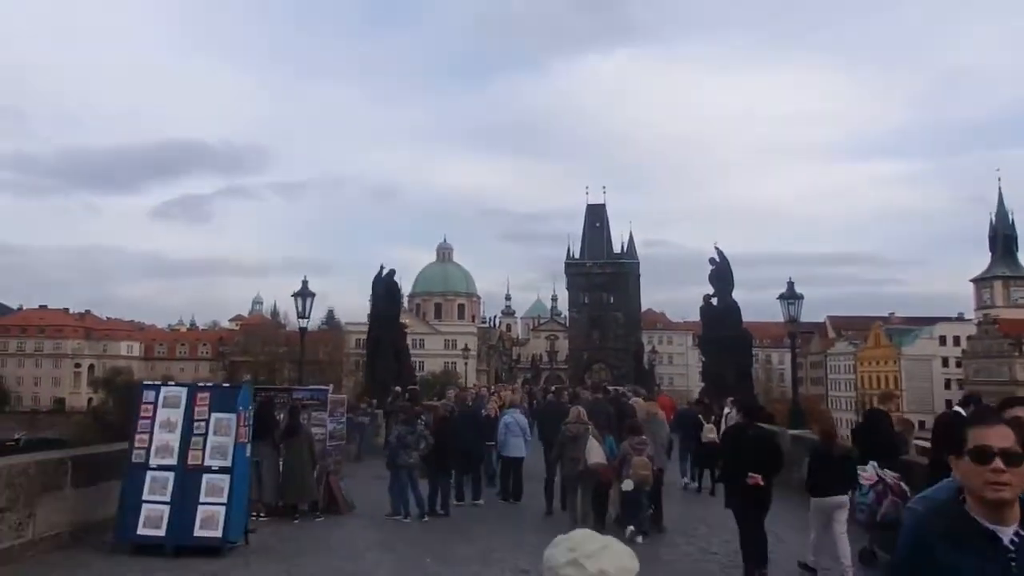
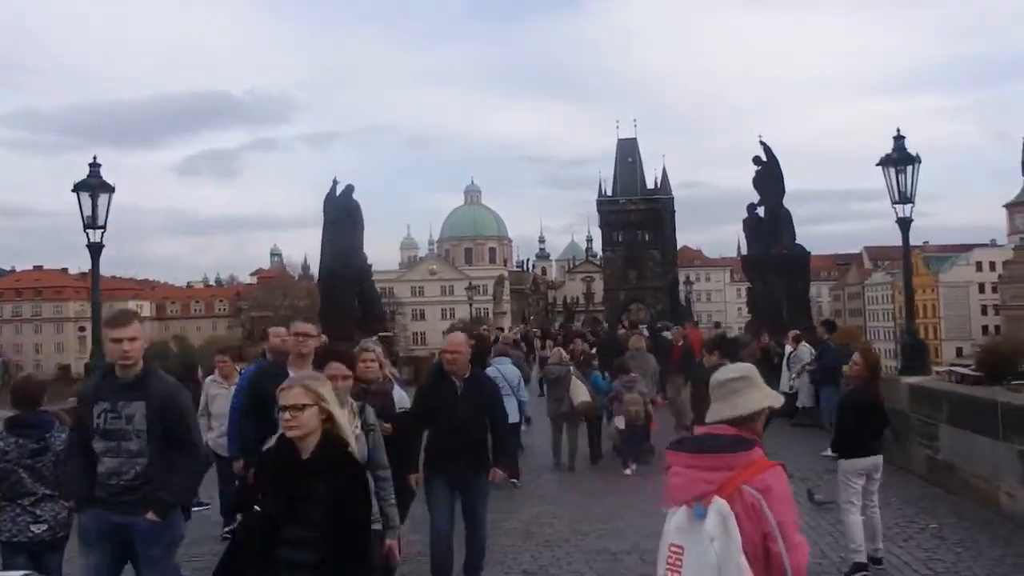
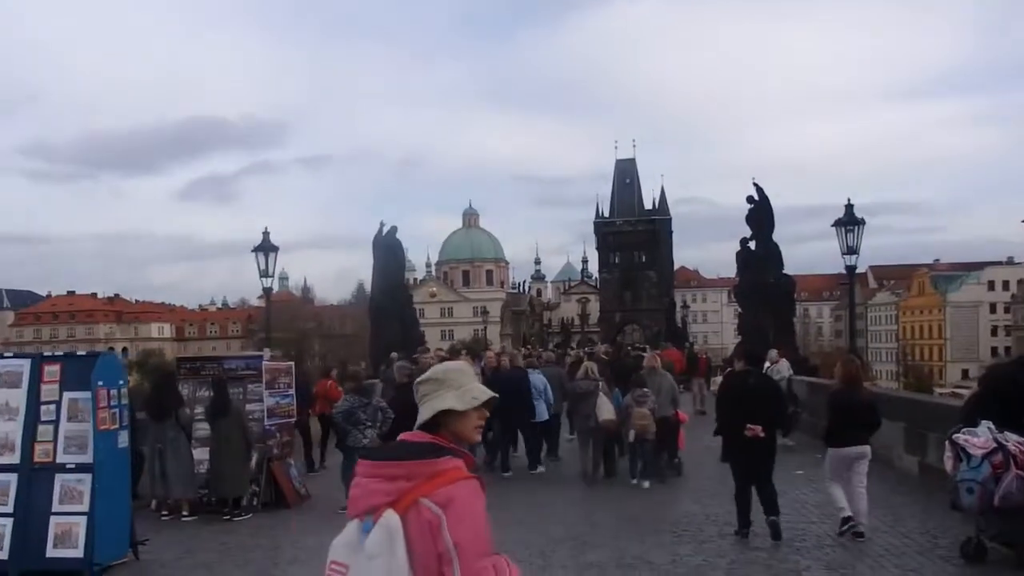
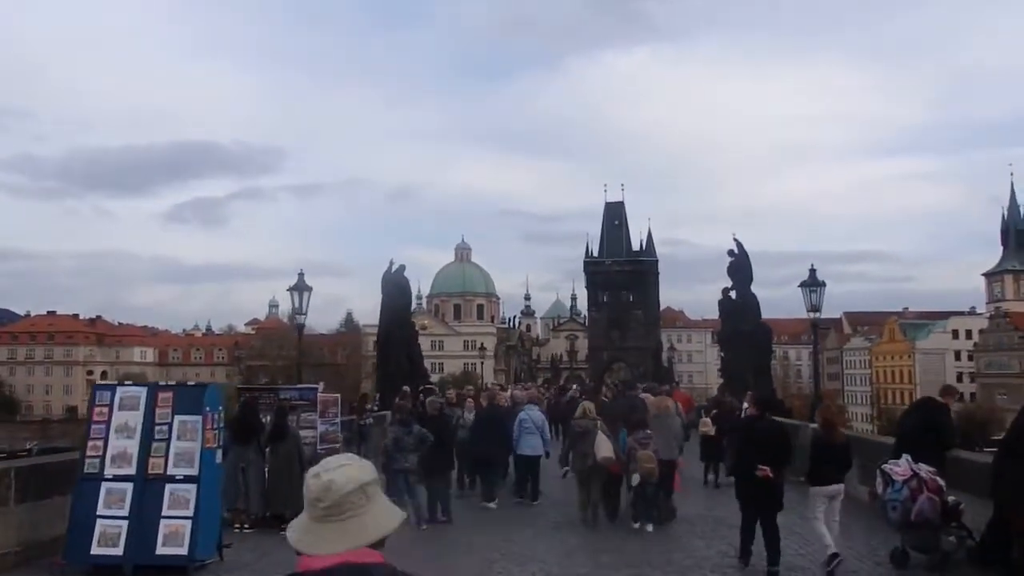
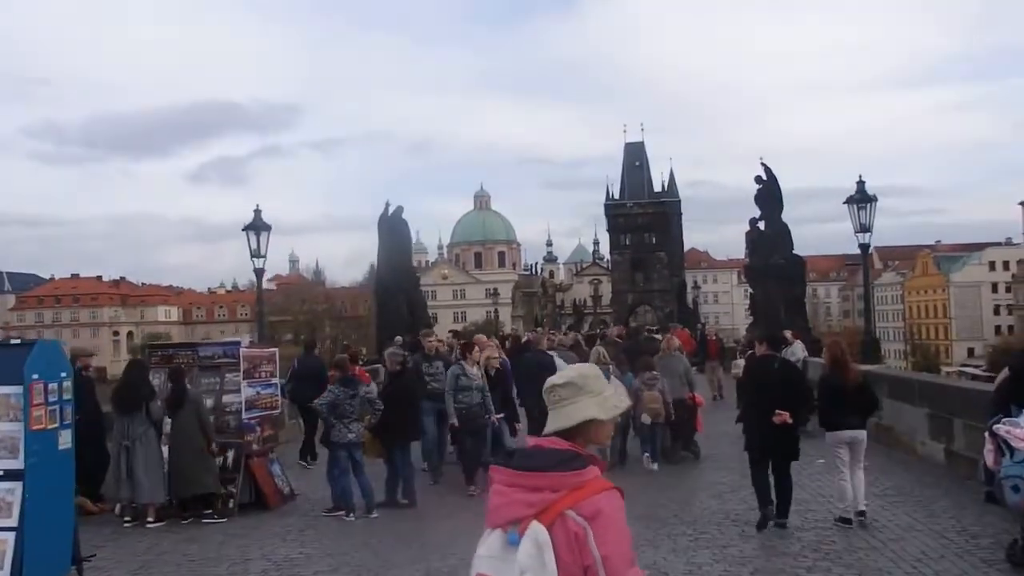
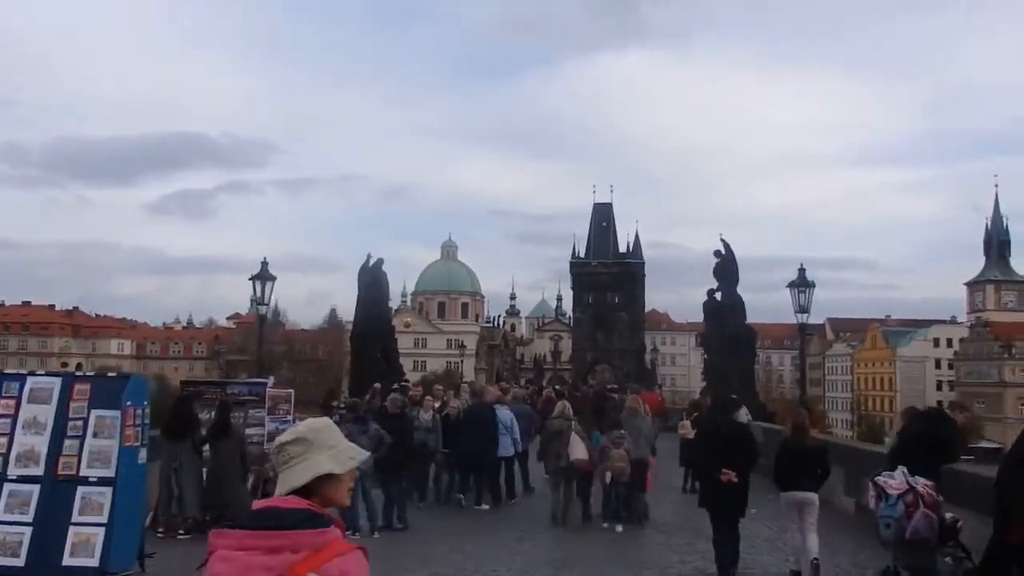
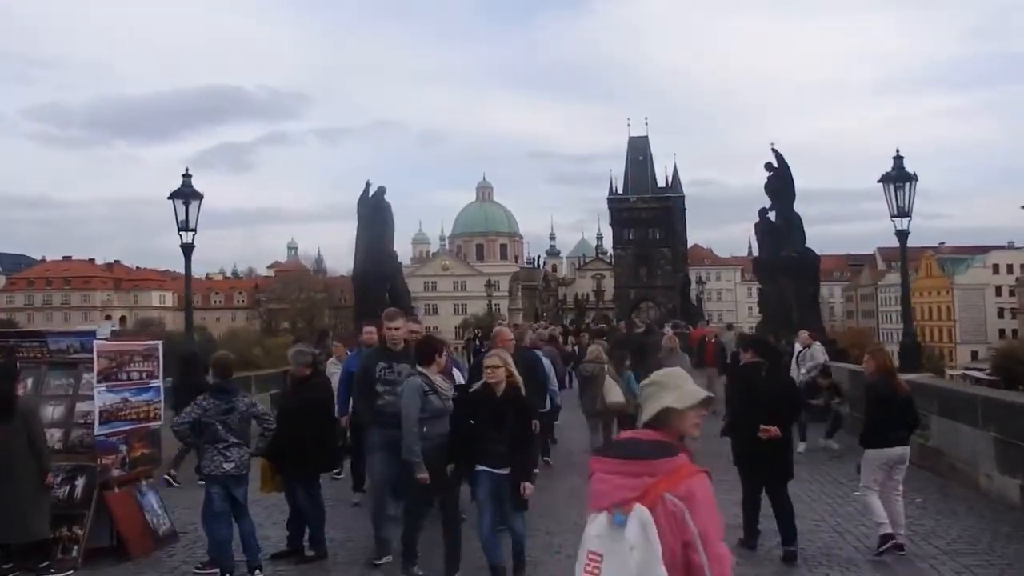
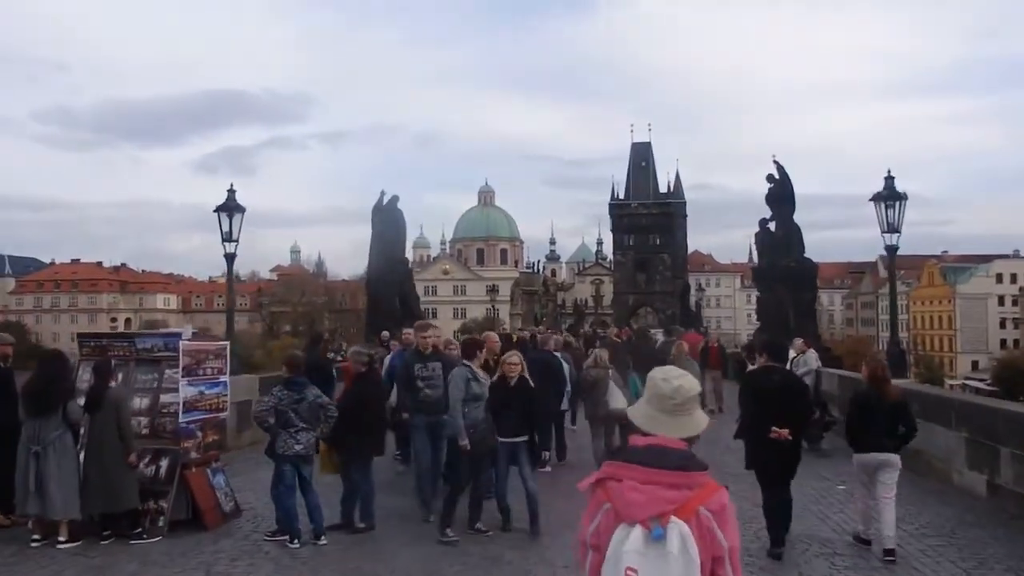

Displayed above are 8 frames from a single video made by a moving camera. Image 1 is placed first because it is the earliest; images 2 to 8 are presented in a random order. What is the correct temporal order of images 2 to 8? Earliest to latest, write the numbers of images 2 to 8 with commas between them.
4, 6, 3, 5, 8, 7, 2
